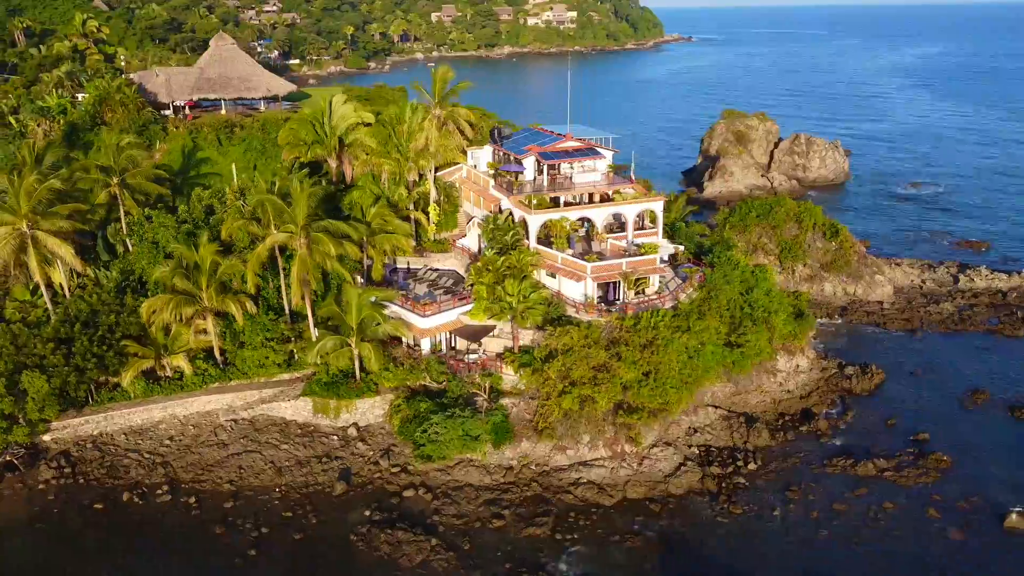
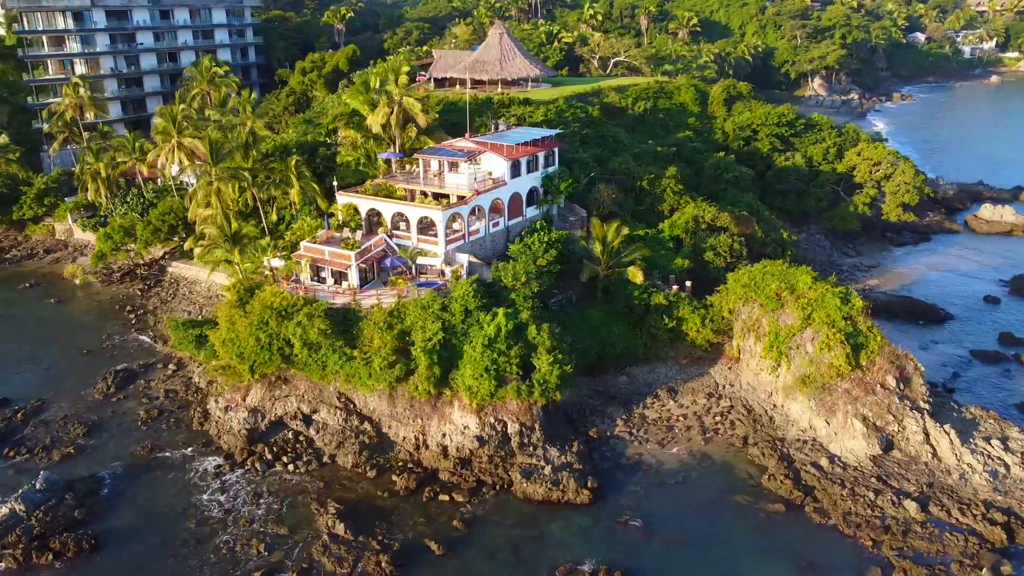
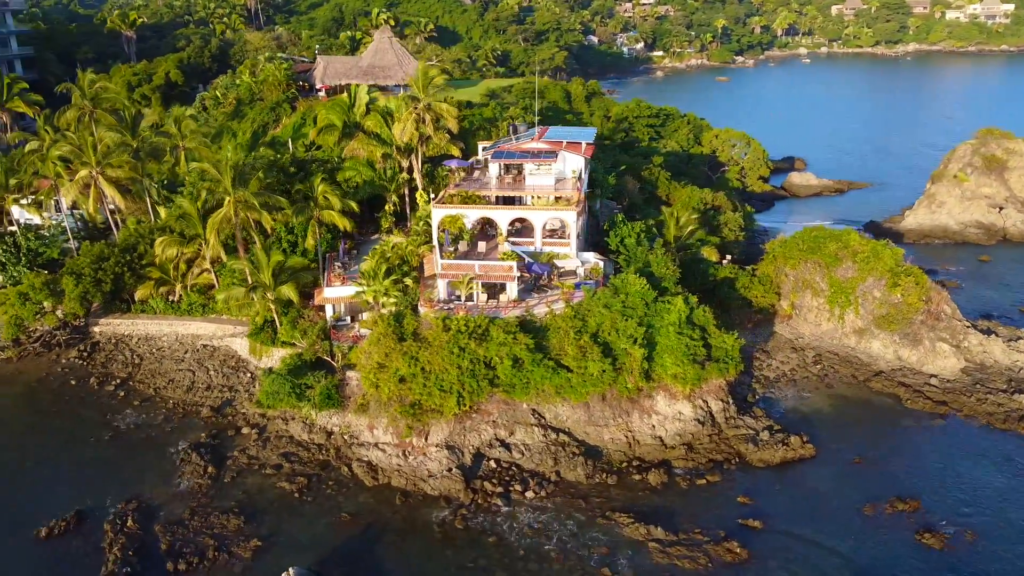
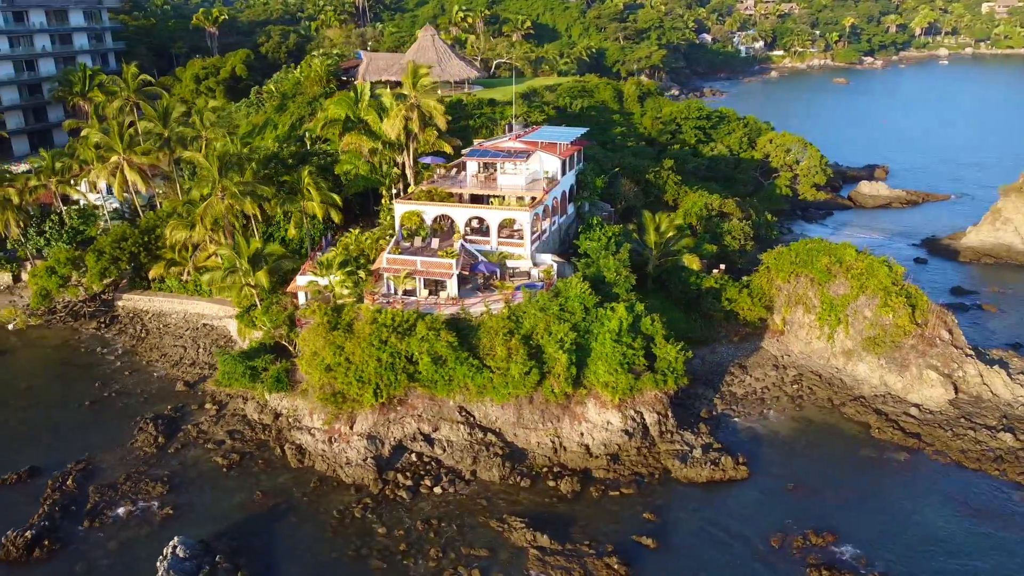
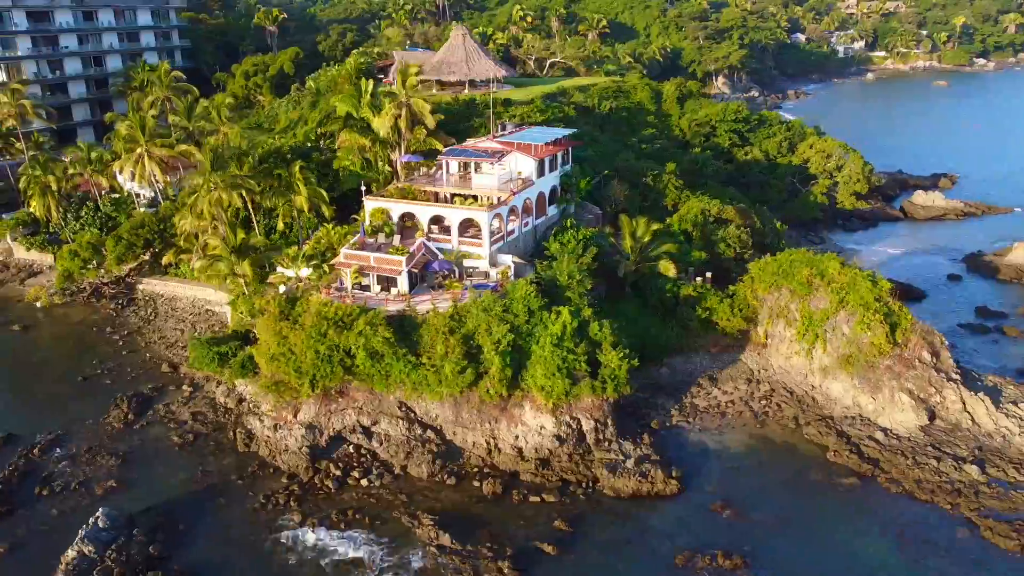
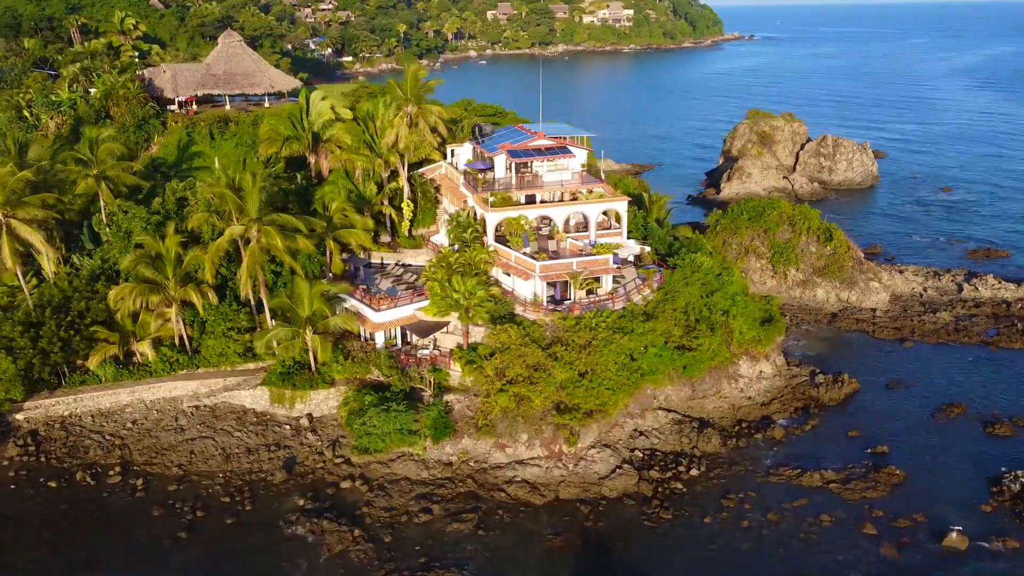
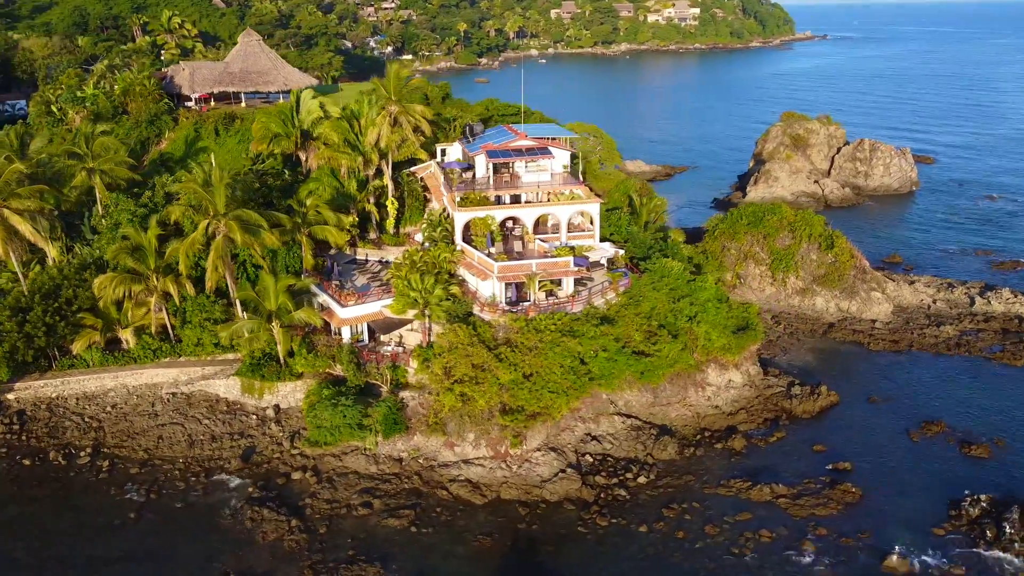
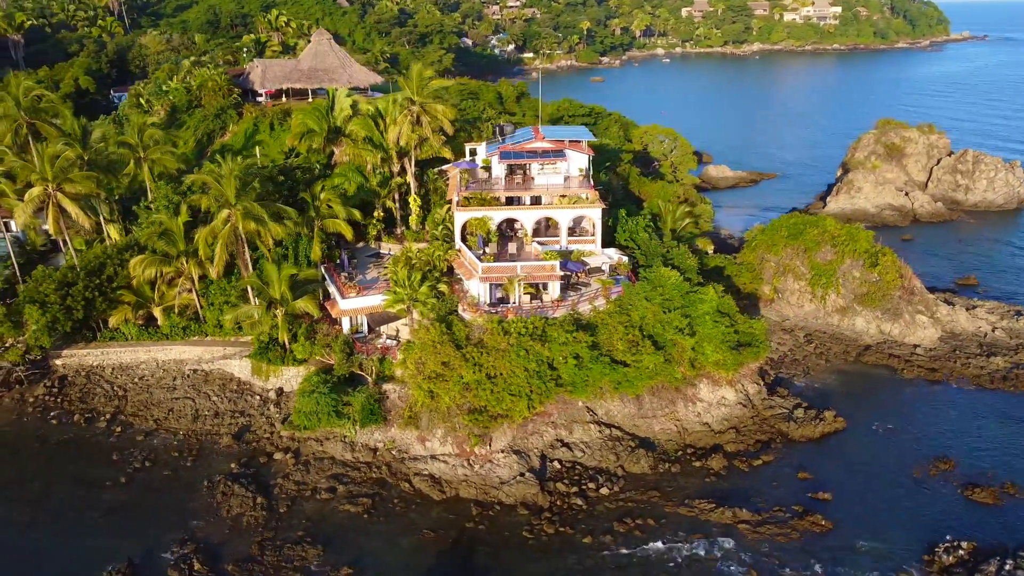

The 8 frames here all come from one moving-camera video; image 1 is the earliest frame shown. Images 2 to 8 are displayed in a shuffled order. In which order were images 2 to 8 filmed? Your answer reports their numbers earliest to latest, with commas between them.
6, 7, 8, 3, 4, 5, 2
